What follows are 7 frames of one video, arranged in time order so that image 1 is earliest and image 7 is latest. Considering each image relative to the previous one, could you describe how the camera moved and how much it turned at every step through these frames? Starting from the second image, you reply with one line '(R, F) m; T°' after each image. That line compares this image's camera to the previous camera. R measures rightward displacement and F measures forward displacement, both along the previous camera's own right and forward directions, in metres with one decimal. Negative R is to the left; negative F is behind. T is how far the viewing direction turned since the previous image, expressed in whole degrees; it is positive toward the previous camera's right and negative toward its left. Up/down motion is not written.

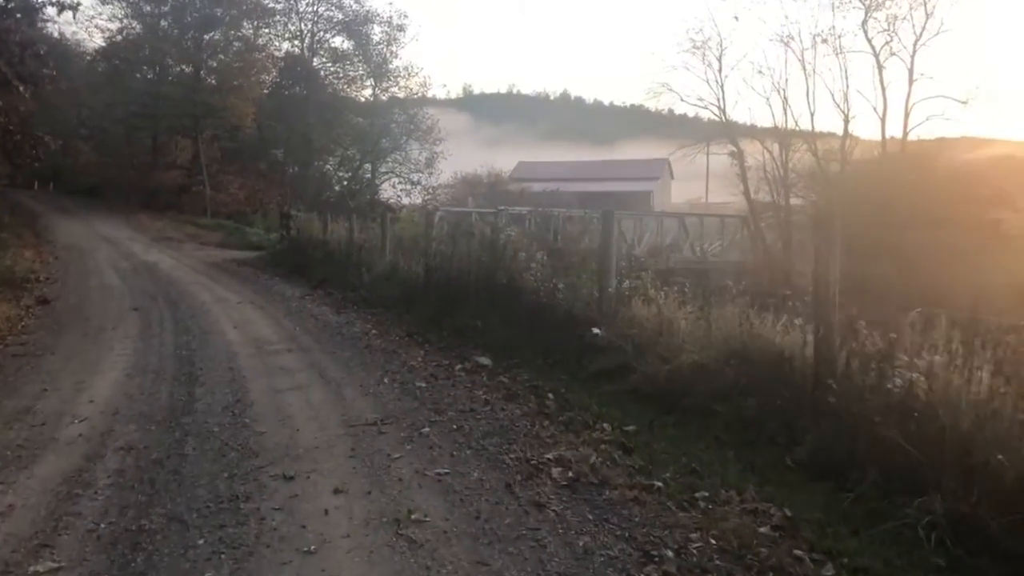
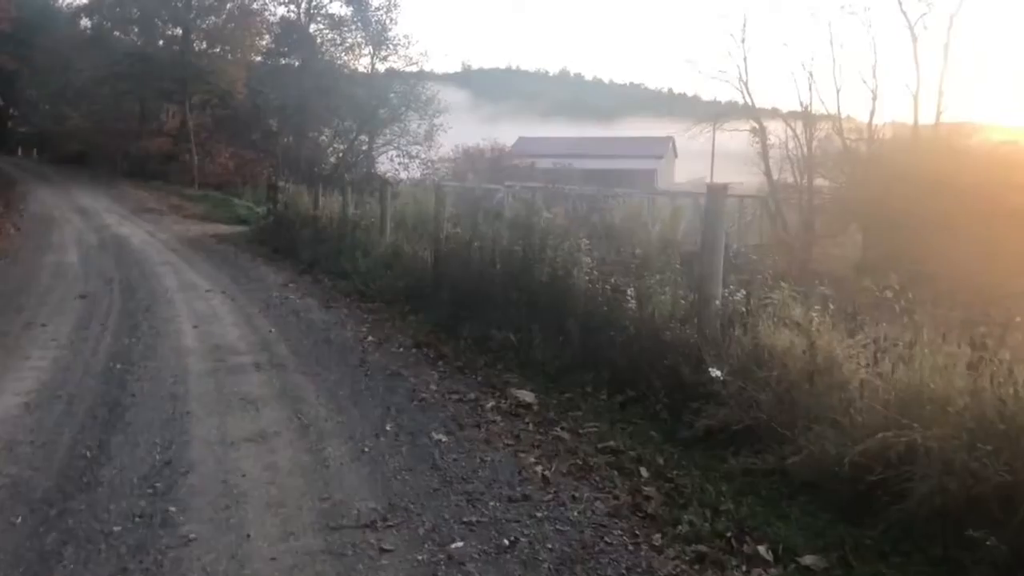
(-0.4, +2.9) m; 0°
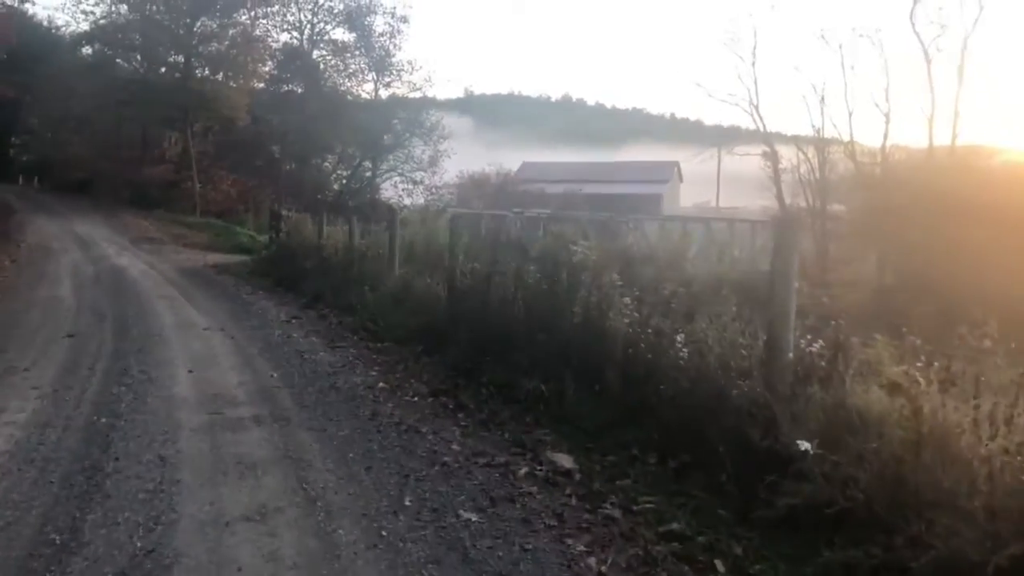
(-0.2, +0.9) m; 0°
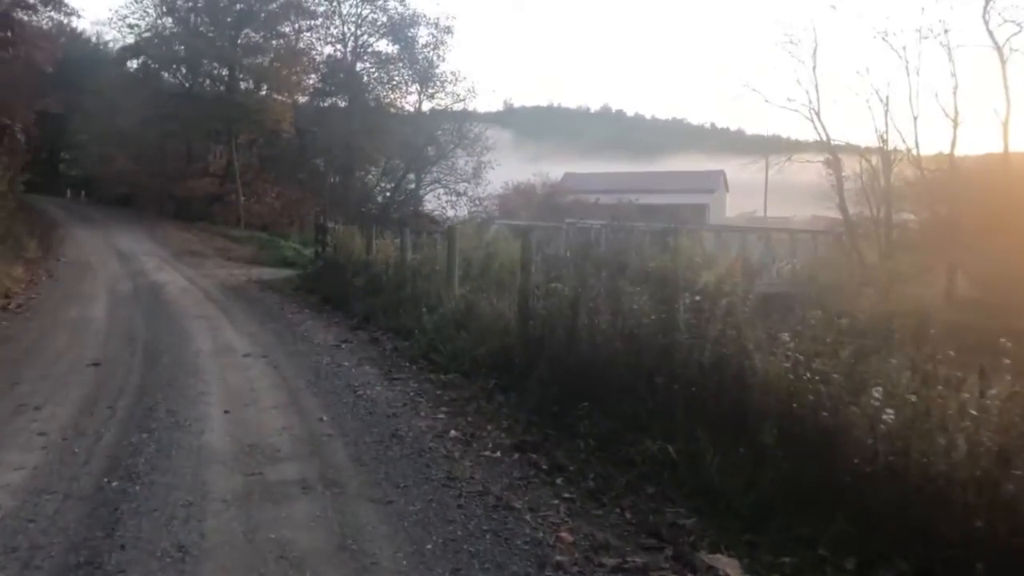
(-0.5, +1.6) m; -2°
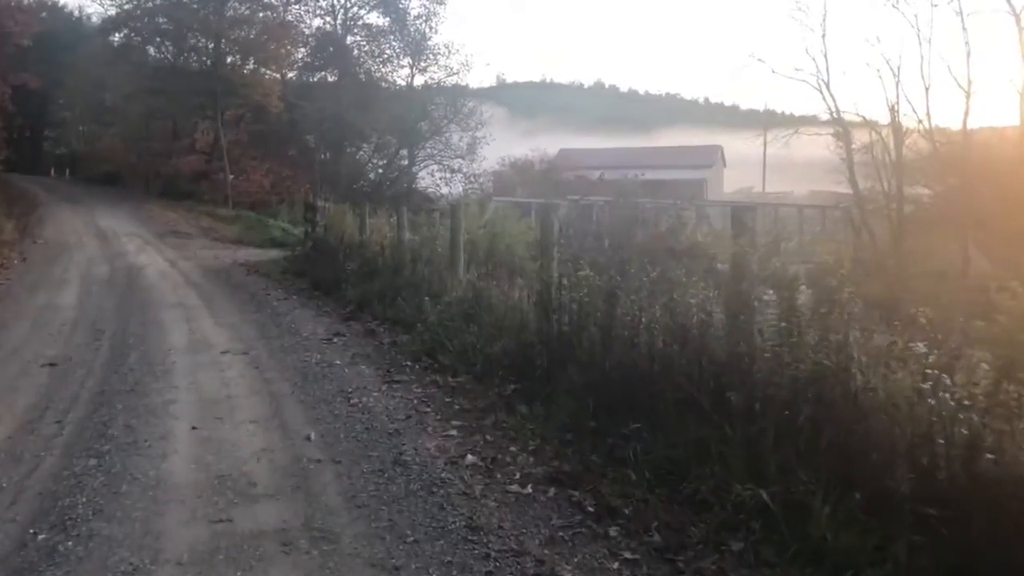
(-0.2, +1.4) m; 0°
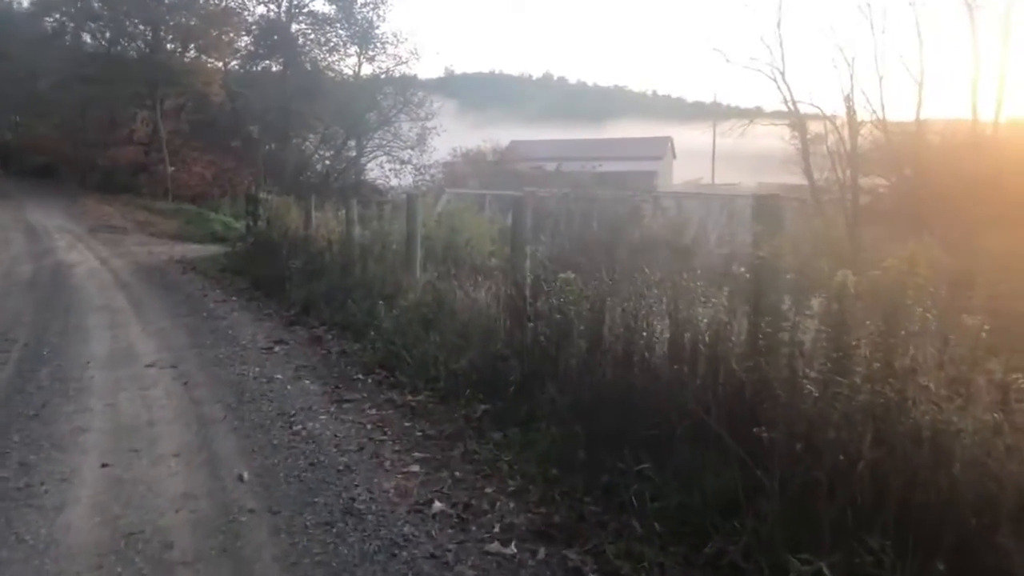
(-0.1, +1.0) m; +3°
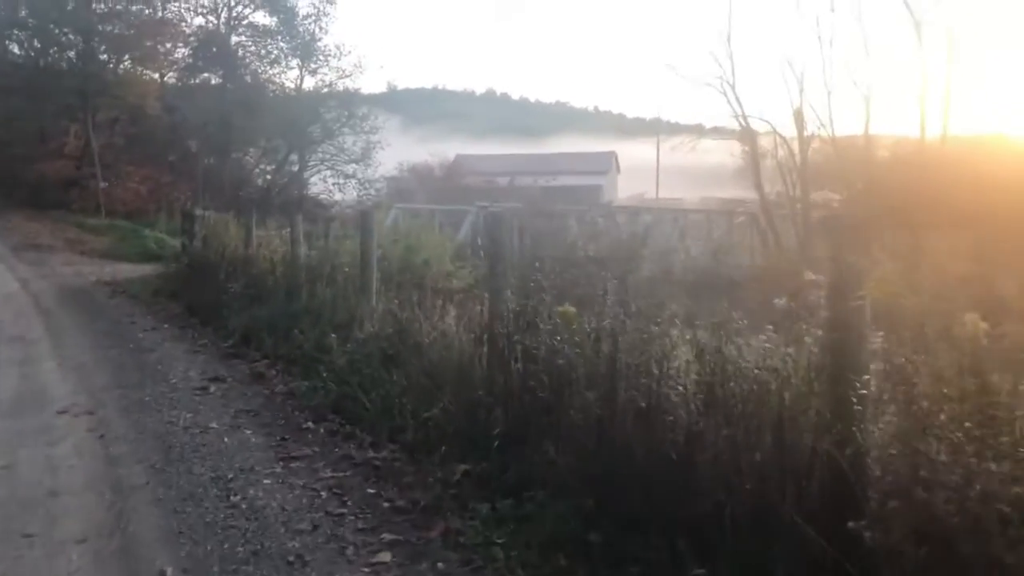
(-0.2, +1.1) m; +3°
